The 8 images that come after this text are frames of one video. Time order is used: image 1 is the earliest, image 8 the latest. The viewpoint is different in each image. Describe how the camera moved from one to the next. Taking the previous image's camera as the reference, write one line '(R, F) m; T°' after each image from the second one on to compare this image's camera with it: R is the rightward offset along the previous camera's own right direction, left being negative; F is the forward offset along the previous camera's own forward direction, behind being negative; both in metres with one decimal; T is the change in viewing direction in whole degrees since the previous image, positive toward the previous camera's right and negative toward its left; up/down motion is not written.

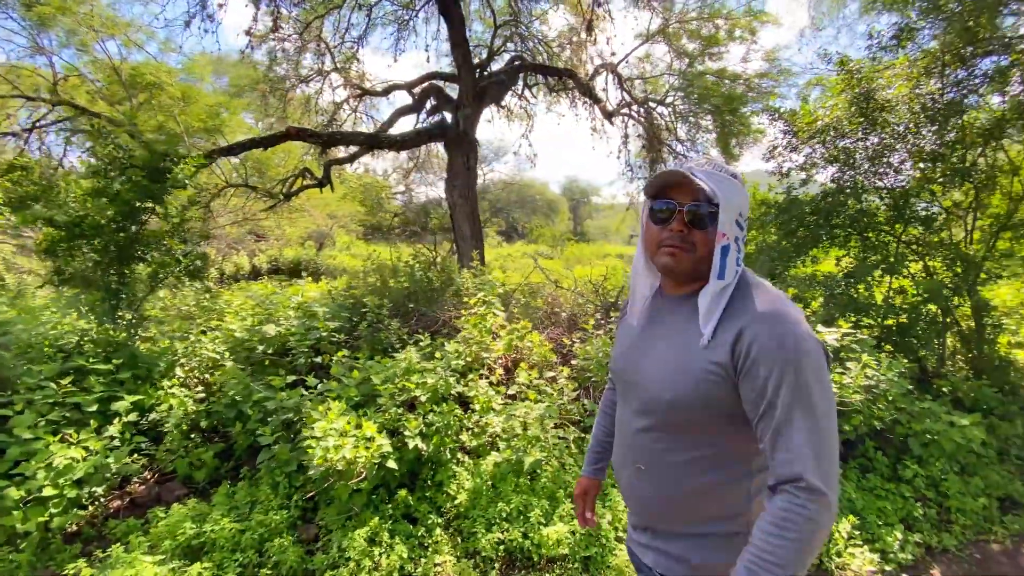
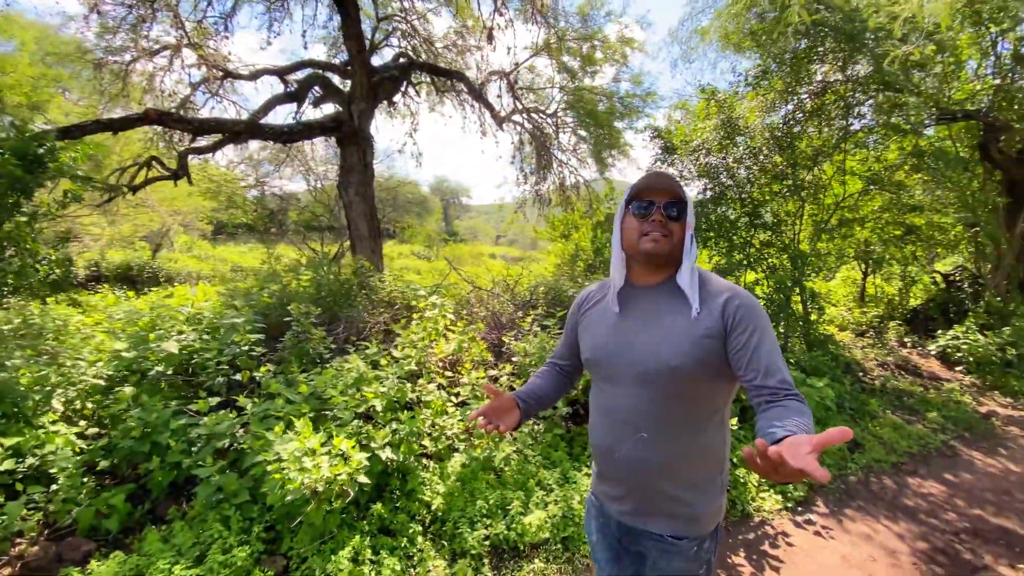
(-0.7, 0.0) m; +16°
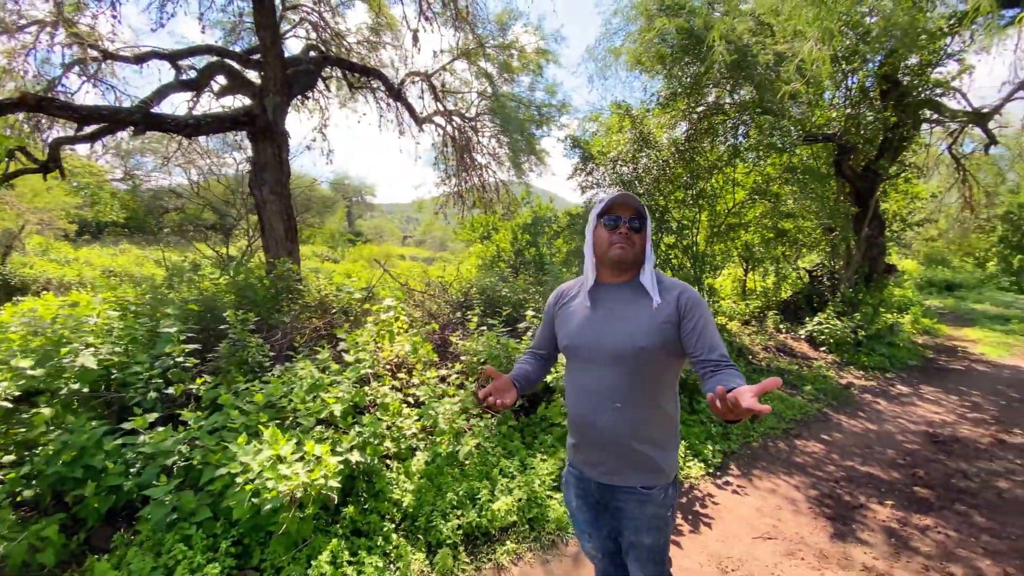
(-0.4, -0.2) m; +11°
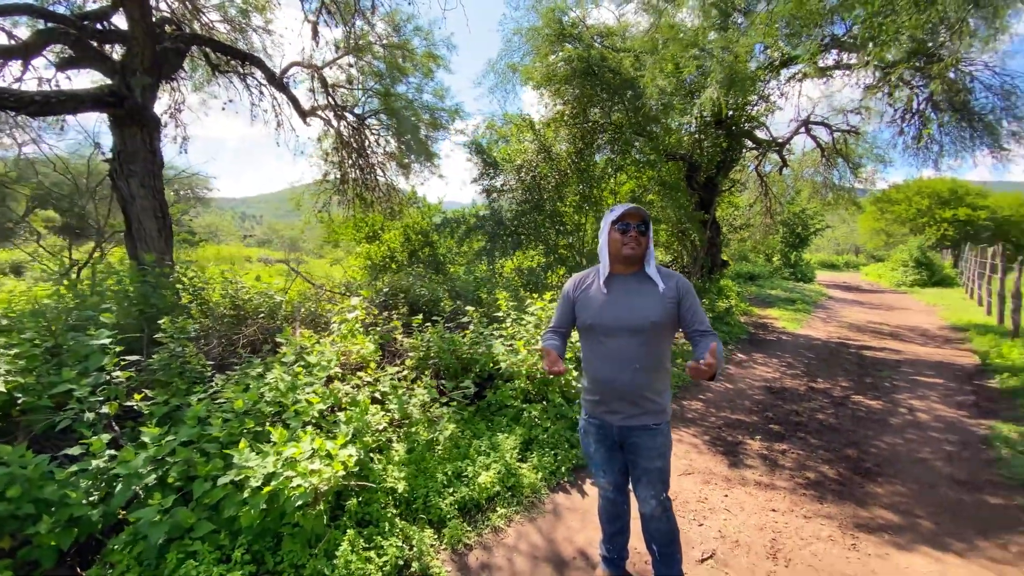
(-0.9, -0.3) m; +17°
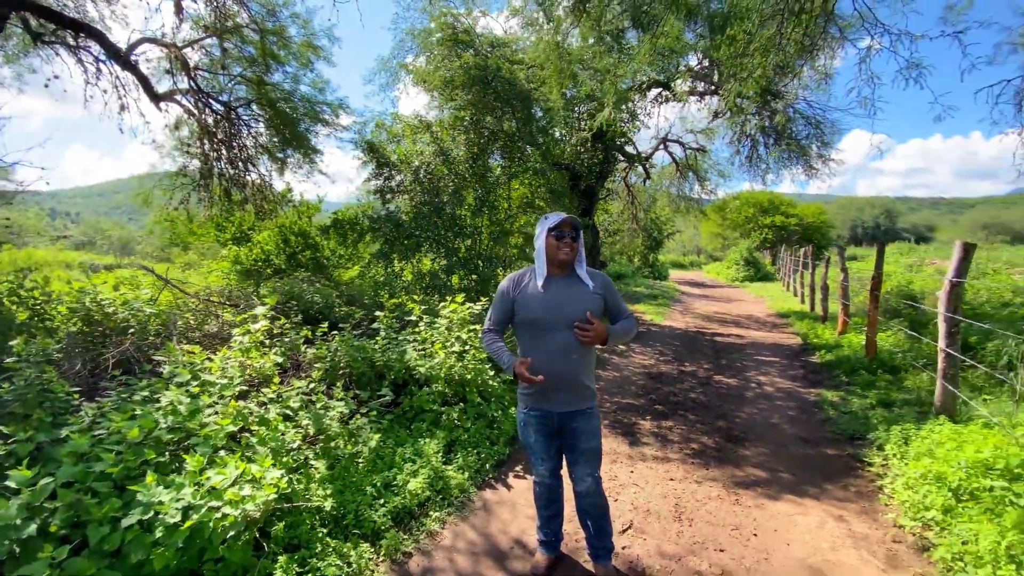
(-0.4, 0.0) m; +15°
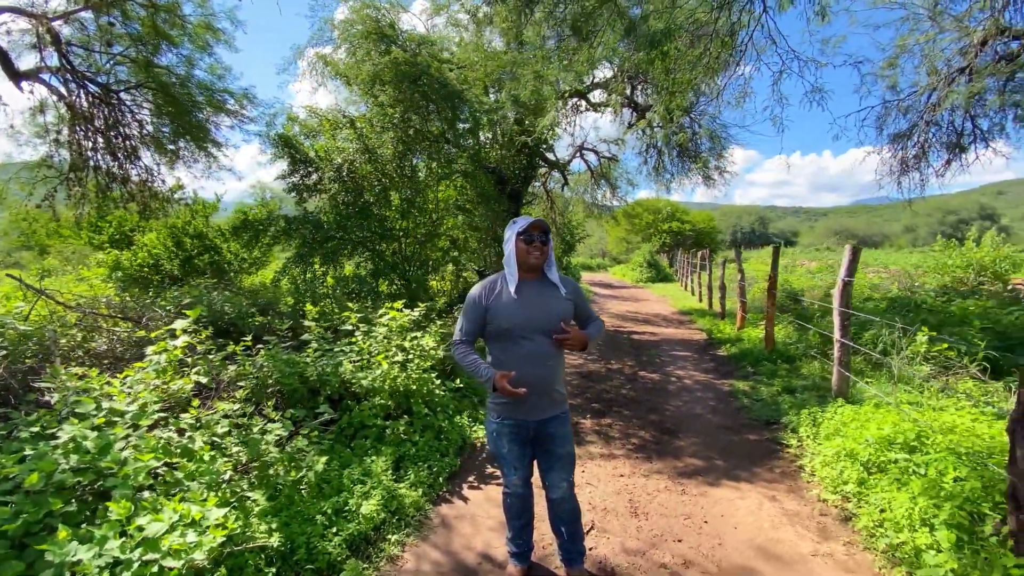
(-0.3, +0.1) m; +11°
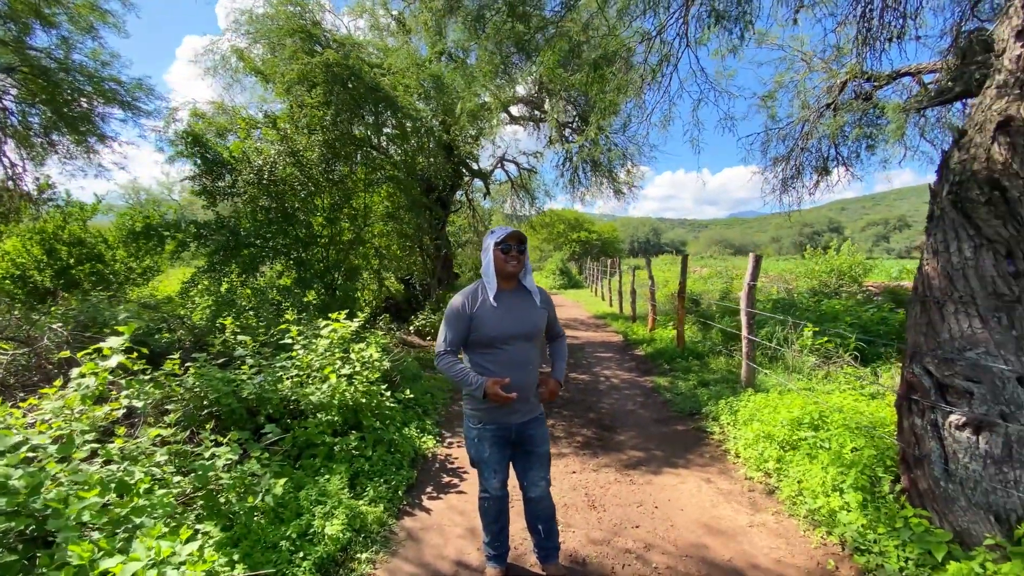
(-0.4, 0.0) m; +11°
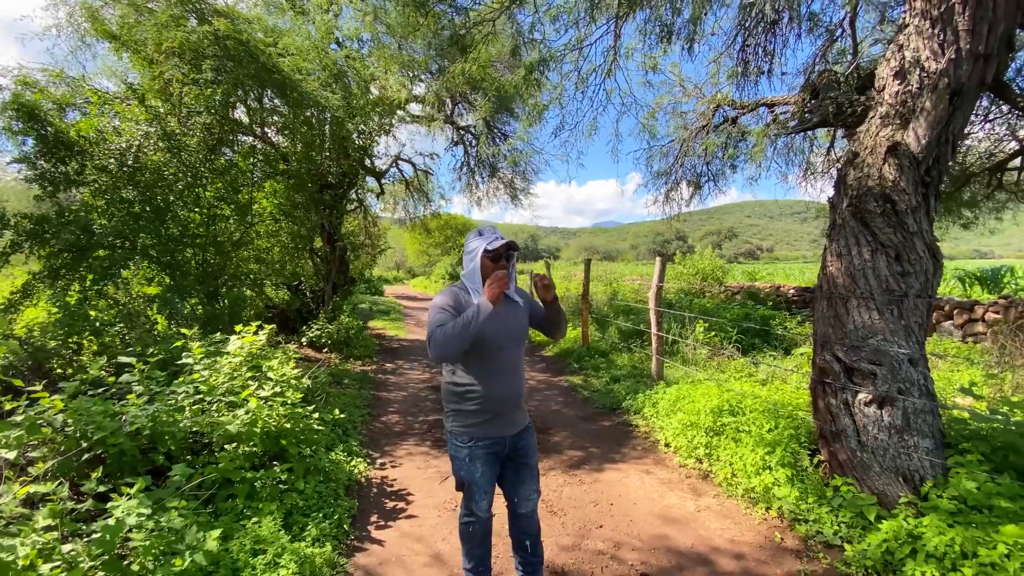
(-0.6, +0.2) m; +15°
